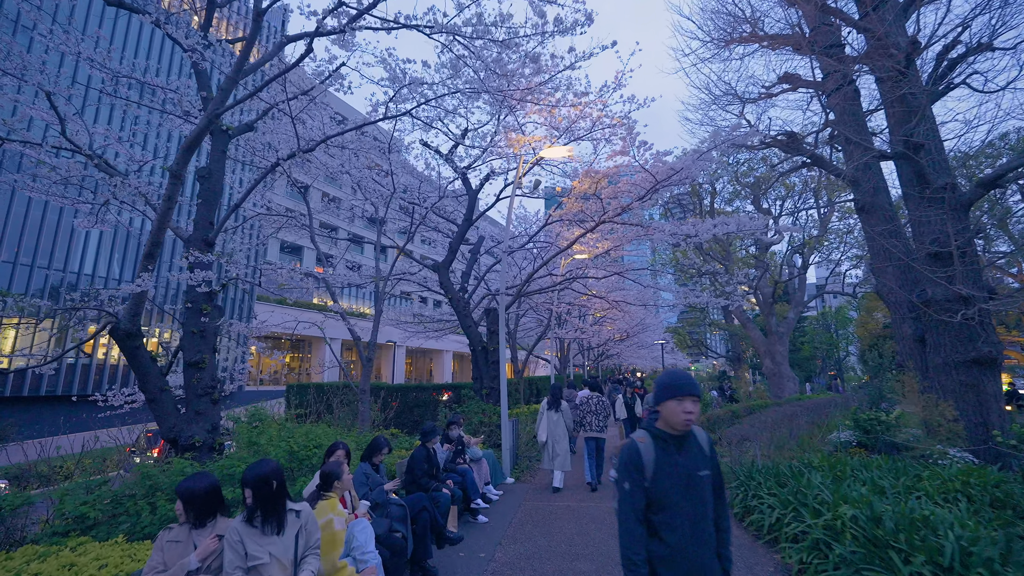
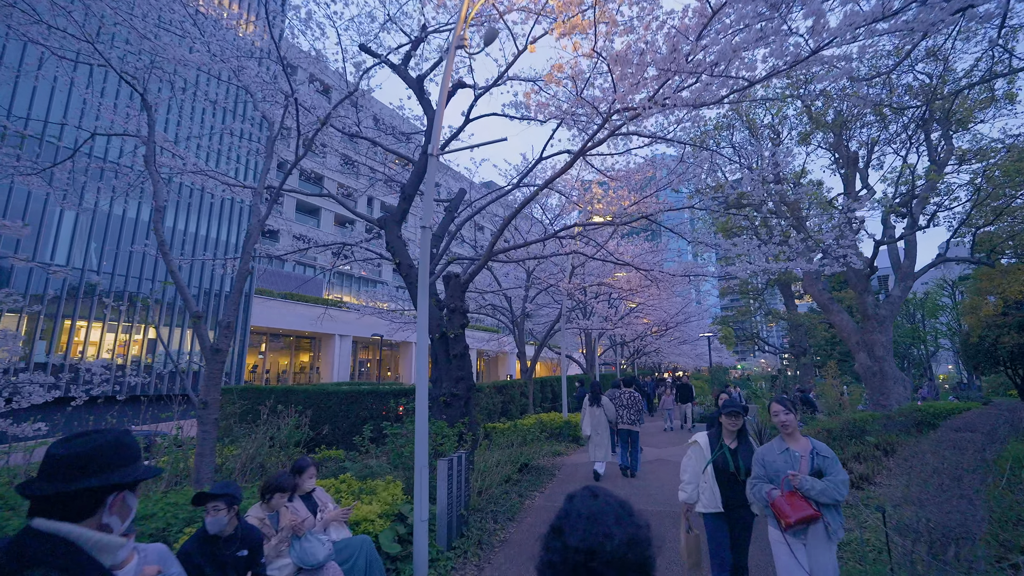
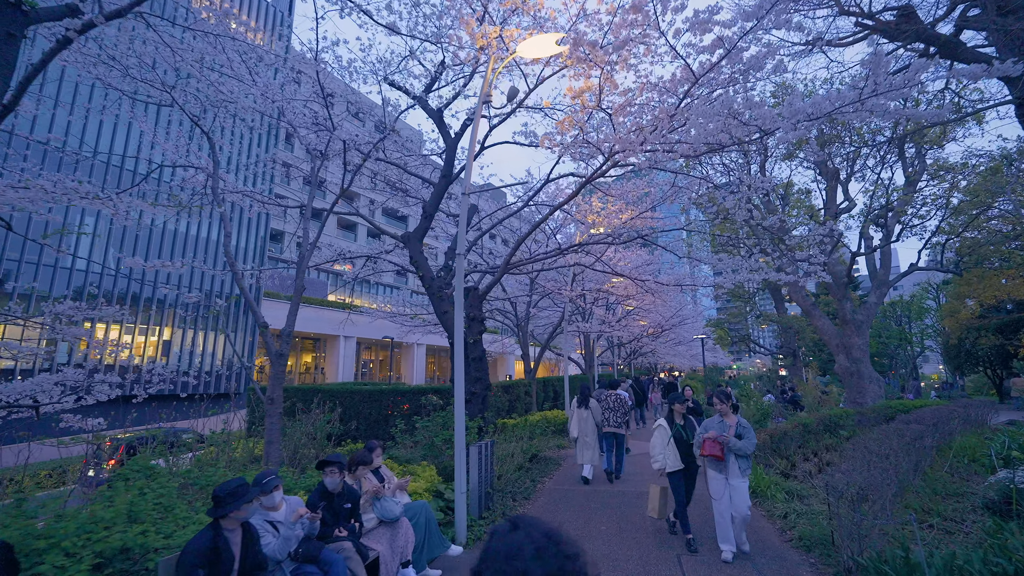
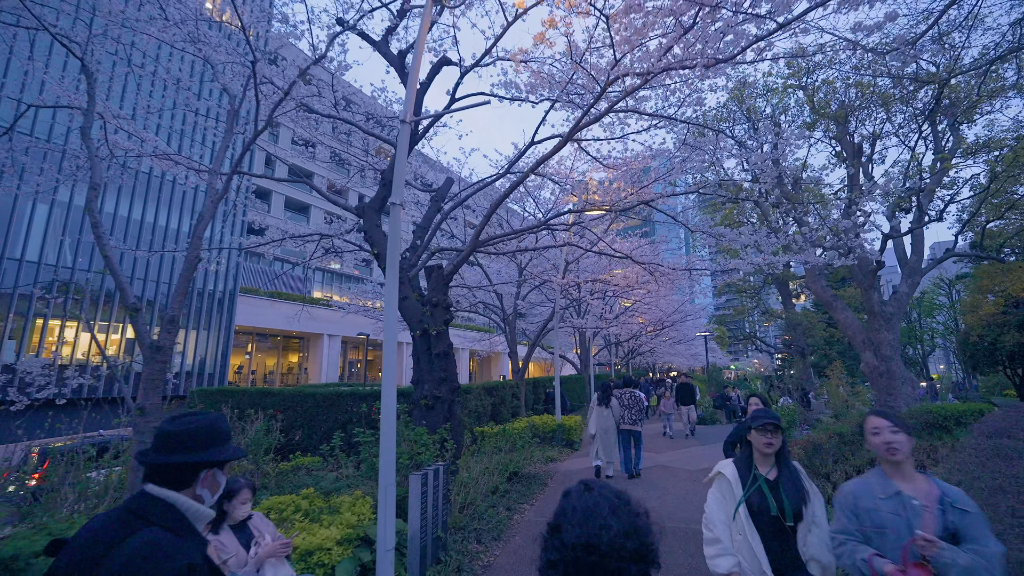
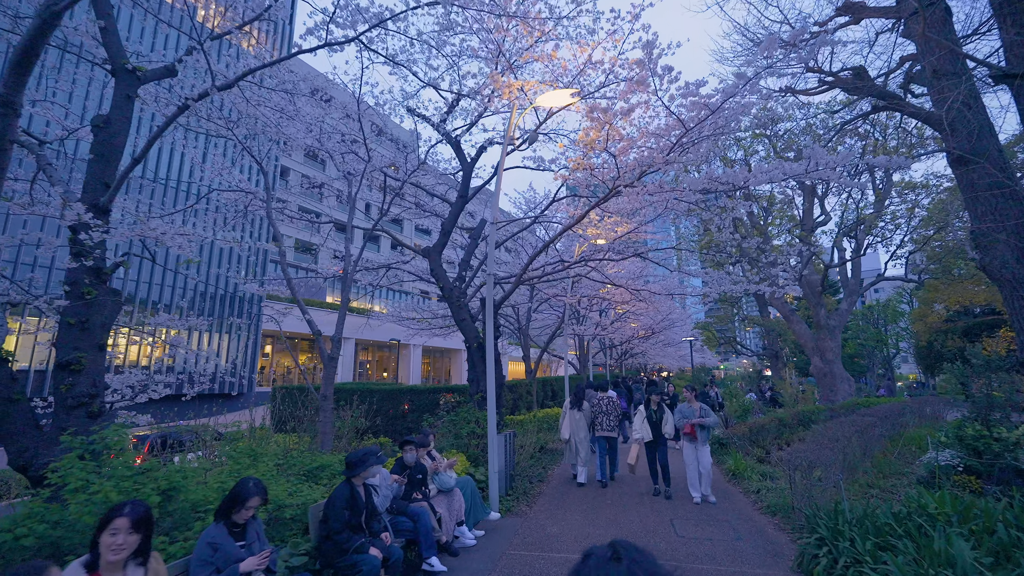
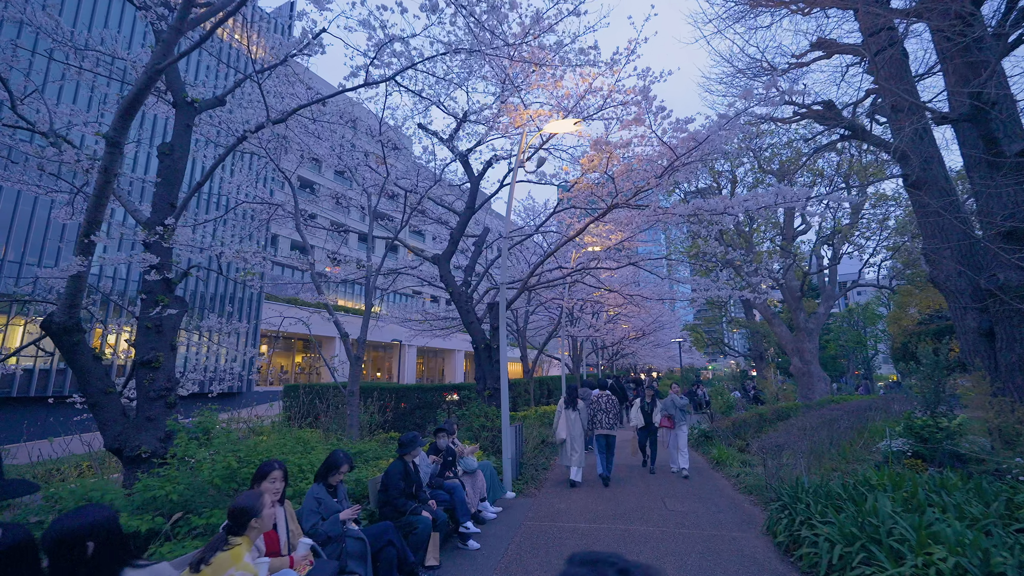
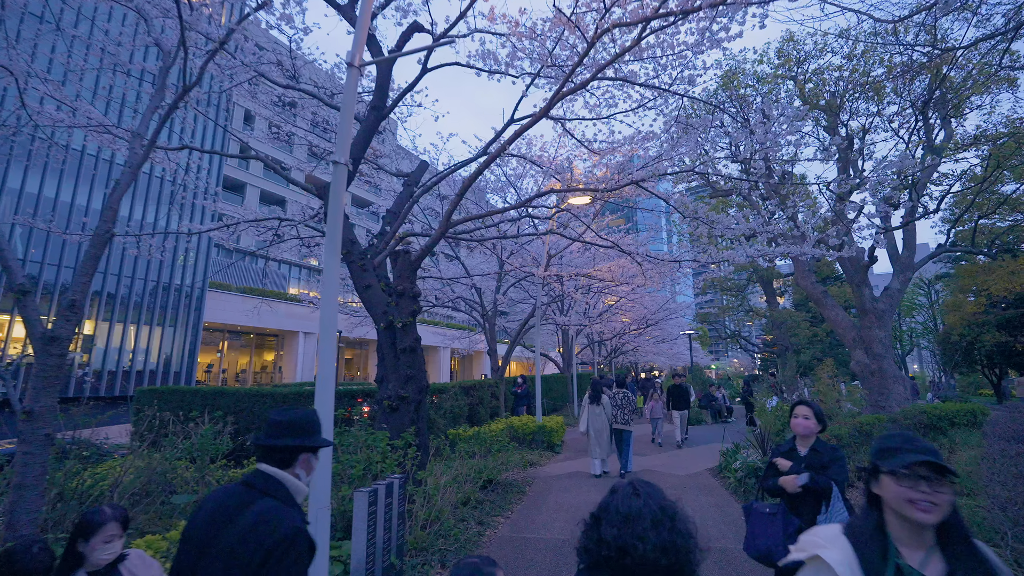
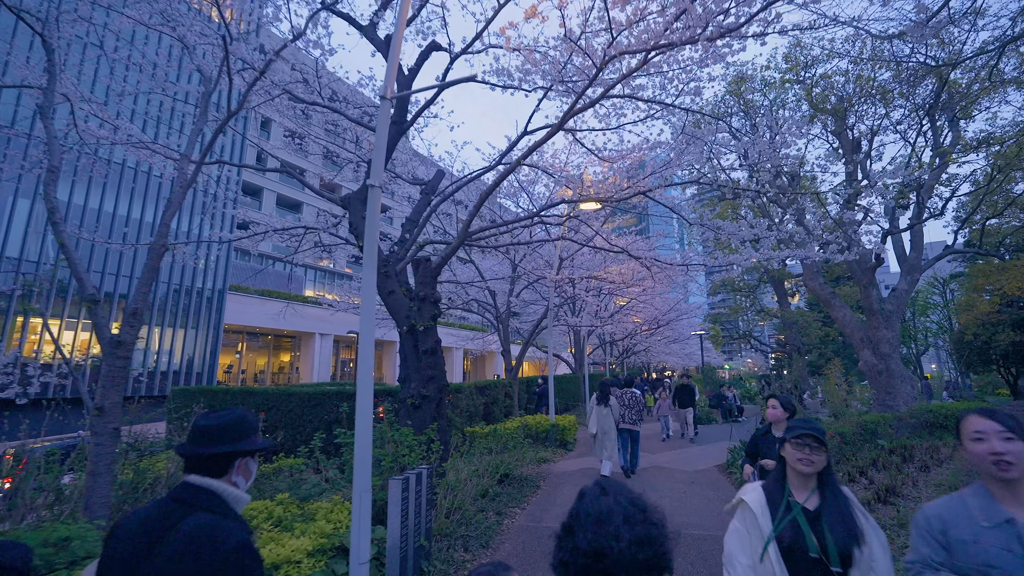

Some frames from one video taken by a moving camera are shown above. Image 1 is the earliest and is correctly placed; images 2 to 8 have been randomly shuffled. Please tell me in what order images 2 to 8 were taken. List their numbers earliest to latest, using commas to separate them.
6, 5, 3, 2, 4, 8, 7
